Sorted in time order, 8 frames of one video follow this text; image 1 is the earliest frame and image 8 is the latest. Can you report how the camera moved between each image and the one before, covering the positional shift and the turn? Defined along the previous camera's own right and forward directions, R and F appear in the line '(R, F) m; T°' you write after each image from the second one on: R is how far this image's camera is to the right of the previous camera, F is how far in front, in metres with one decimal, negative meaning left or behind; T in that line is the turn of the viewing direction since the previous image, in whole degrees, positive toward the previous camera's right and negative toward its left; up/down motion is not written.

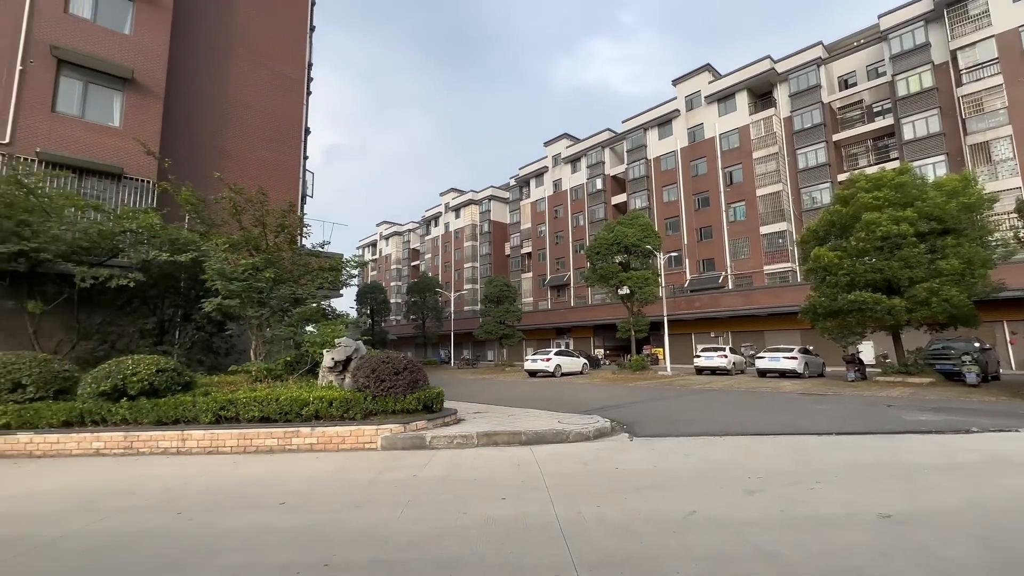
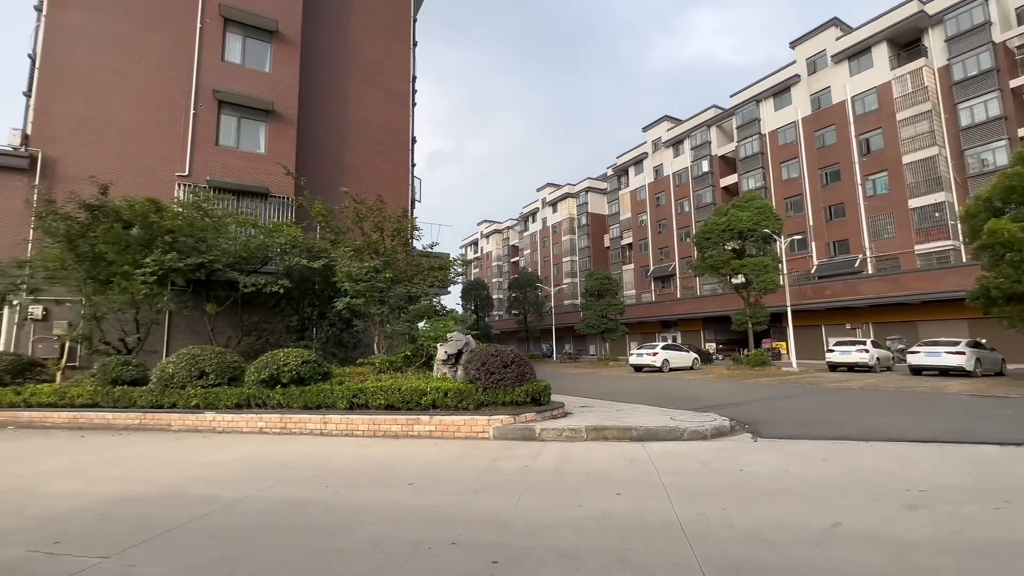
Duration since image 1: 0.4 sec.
(-0.1, 0.0) m; -13°
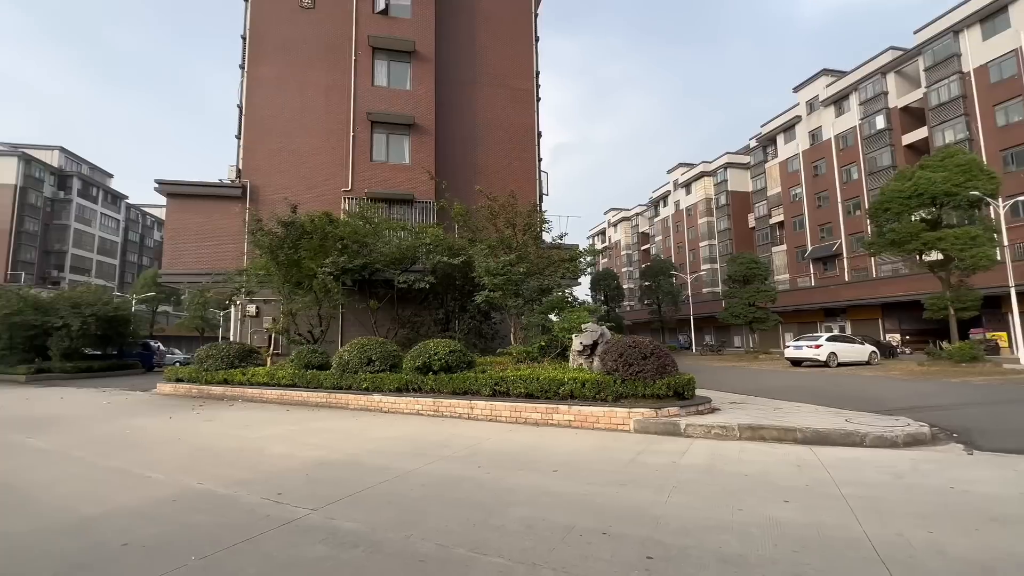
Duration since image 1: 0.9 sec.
(-0.1, 0.0) m; -16°
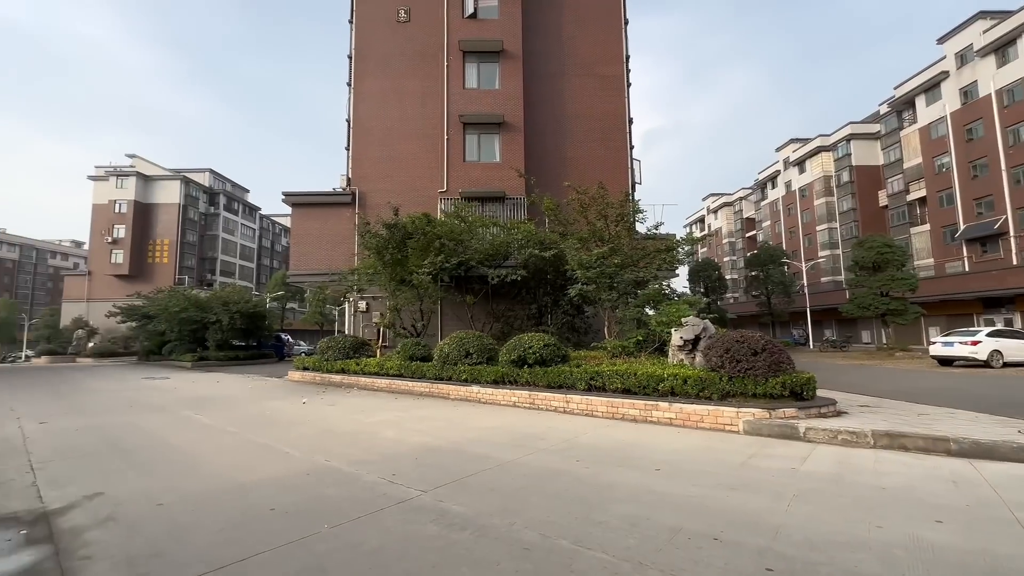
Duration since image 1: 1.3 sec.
(-0.1, 0.0) m; -11°
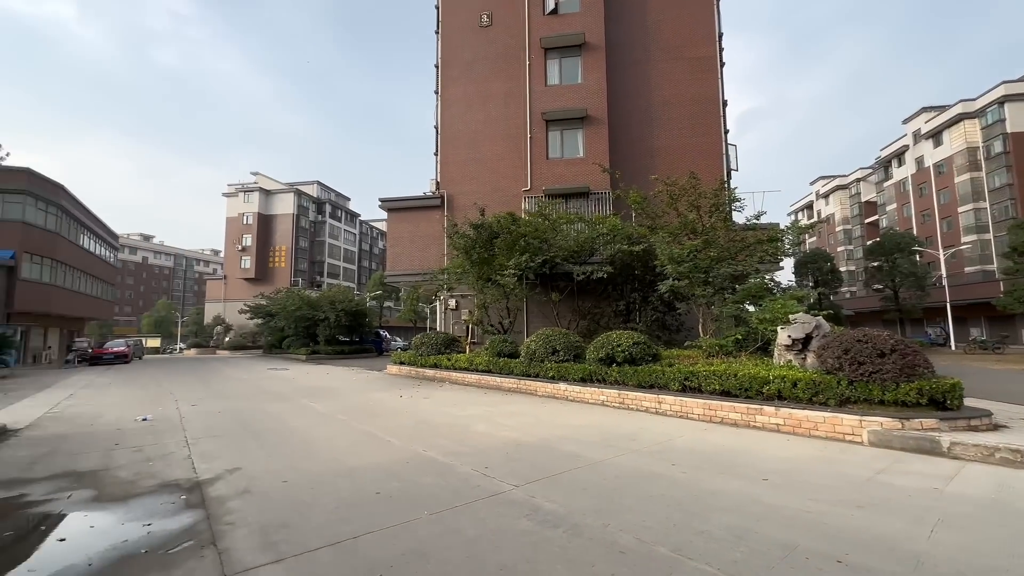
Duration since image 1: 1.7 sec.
(0.0, 0.0) m; -11°
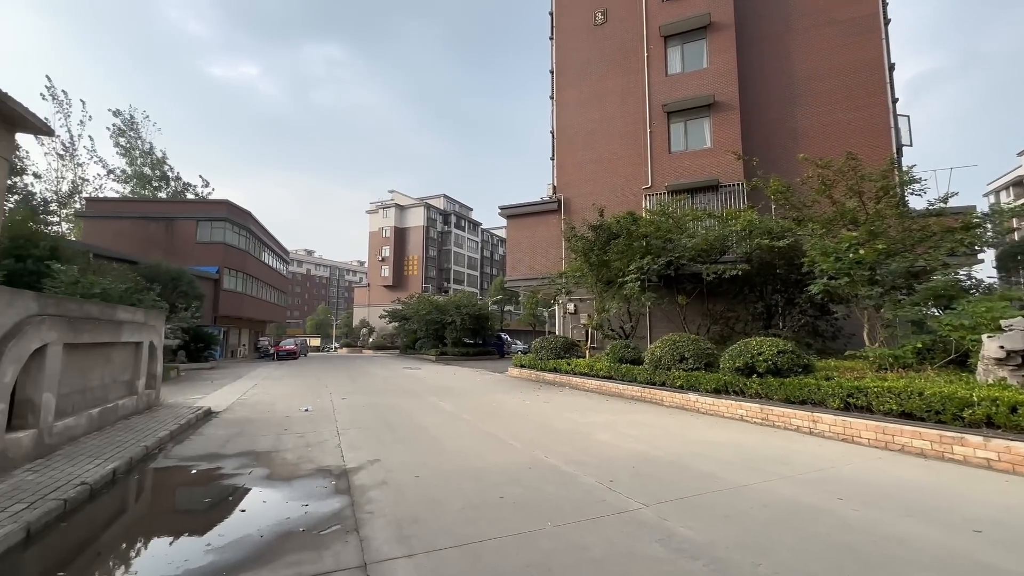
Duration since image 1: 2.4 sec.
(0.0, +0.2) m; -15°
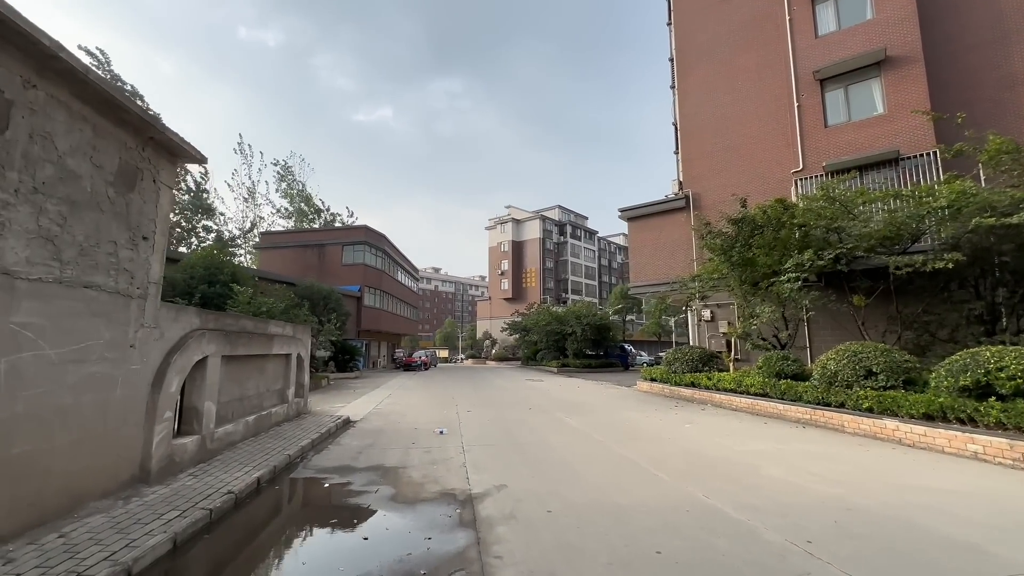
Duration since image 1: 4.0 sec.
(-0.2, +0.7) m; -15°
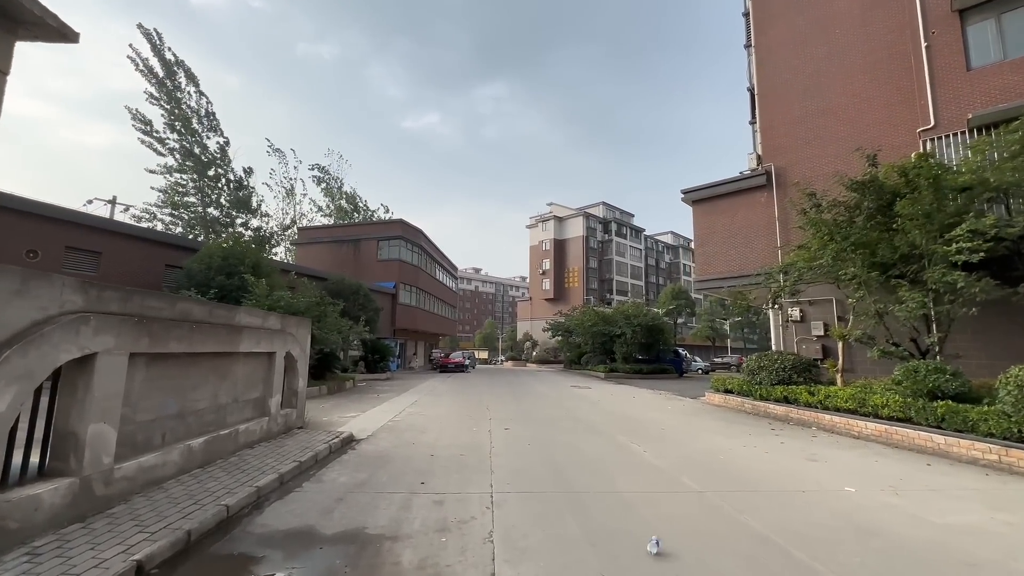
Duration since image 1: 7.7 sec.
(-0.1, +2.3) m; -5°
